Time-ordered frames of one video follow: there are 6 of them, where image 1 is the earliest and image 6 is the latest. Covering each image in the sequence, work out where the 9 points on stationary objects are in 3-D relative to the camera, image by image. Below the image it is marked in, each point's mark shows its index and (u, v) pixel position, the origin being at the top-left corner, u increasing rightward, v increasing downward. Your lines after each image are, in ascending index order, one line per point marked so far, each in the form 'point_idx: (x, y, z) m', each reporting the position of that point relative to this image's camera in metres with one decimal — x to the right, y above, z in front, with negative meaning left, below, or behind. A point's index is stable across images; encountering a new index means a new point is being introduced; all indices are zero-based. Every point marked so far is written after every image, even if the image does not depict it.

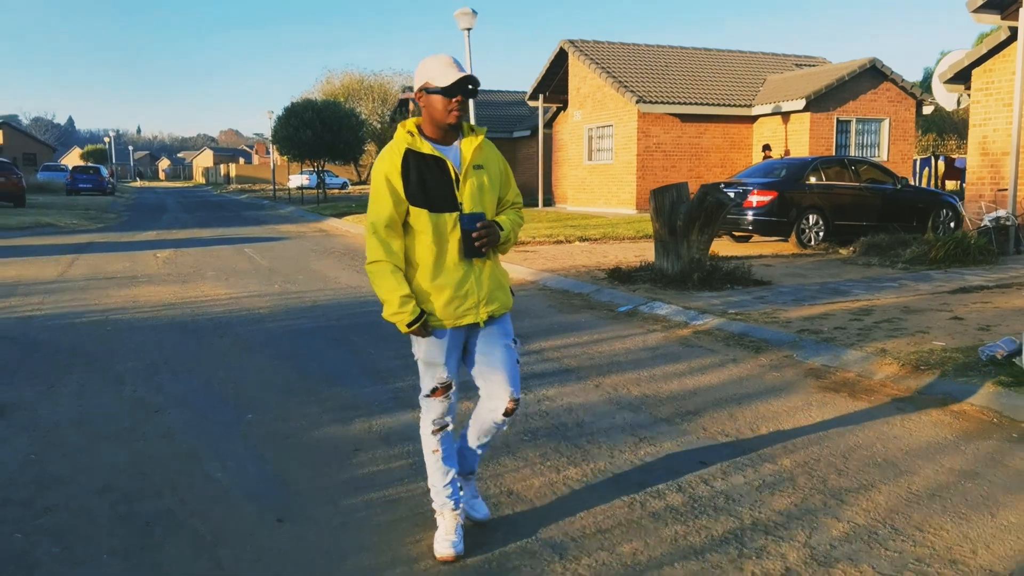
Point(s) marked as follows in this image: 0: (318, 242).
0: (-3.7, +0.9, +16.5) m
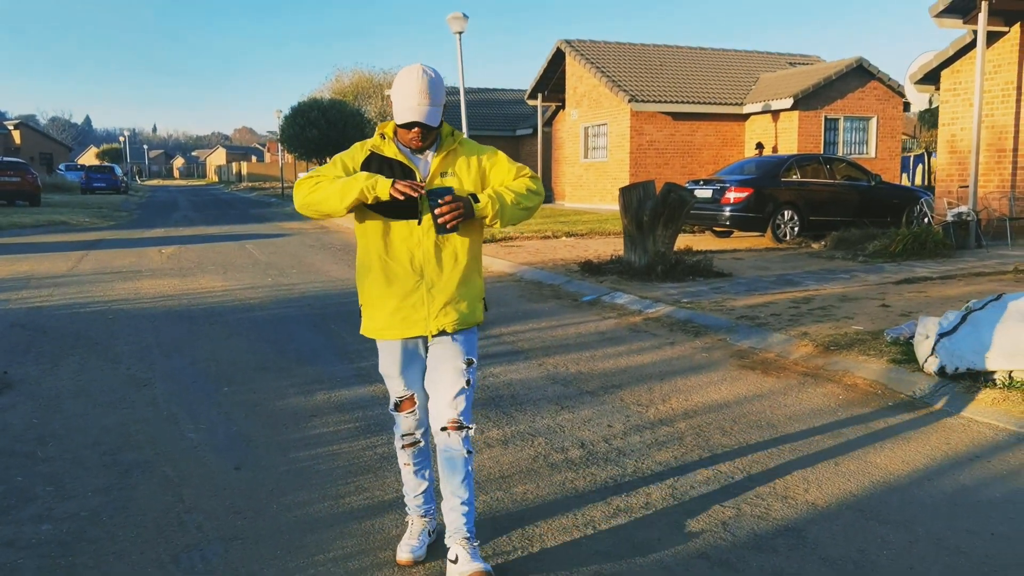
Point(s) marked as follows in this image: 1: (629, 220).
0: (-3.9, +1.0, +17.2) m
1: (+1.4, +0.8, +10.1) m
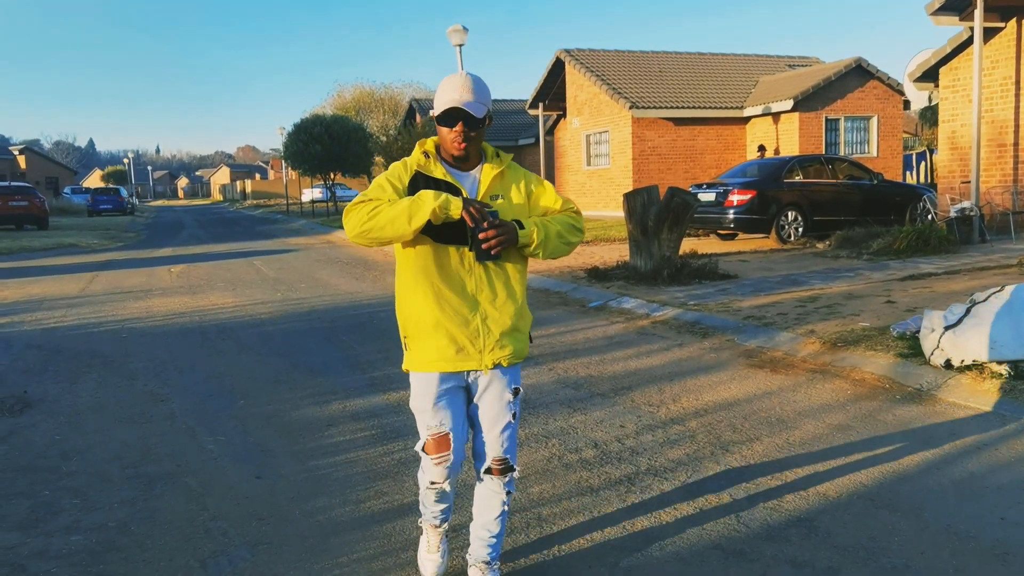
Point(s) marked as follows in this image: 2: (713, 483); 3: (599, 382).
0: (-3.8, +0.7, +17.3) m
1: (+1.4, +0.7, +10.2) m
2: (+0.9, -0.9, +3.9) m
3: (+0.6, -0.6, +5.8) m
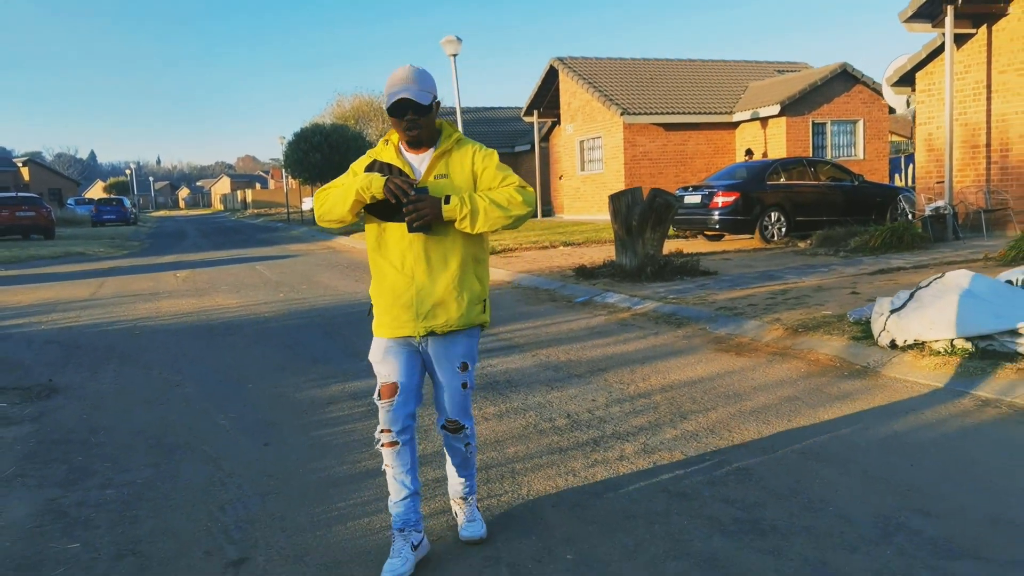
0: (-3.9, +0.6, +17.9) m
1: (+1.3, +0.8, +10.7) m
2: (+0.8, -0.8, +4.4) m
3: (+0.5, -0.6, +6.3) m
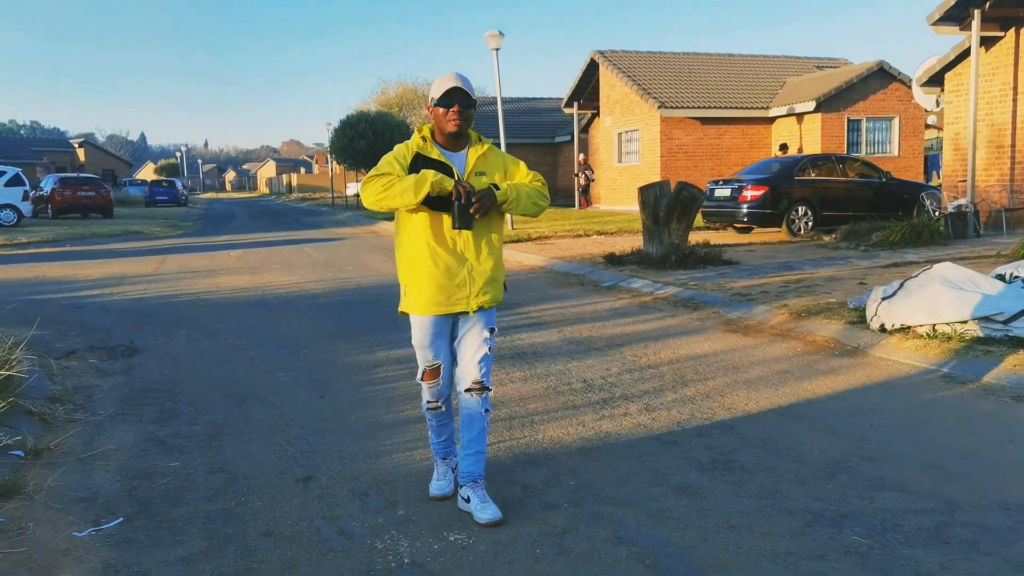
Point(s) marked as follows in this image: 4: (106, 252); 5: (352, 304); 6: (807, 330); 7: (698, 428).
0: (-3.1, +1.0, +18.7) m
1: (+1.8, +1.0, +11.4) m
2: (+0.9, -0.7, +5.1) m
3: (+0.7, -0.4, +7.0) m
4: (-8.3, +0.7, +17.5) m
5: (-1.8, -0.2, +9.5) m
6: (+2.4, -0.3, +6.9) m
7: (+1.0, -0.7, +4.6) m
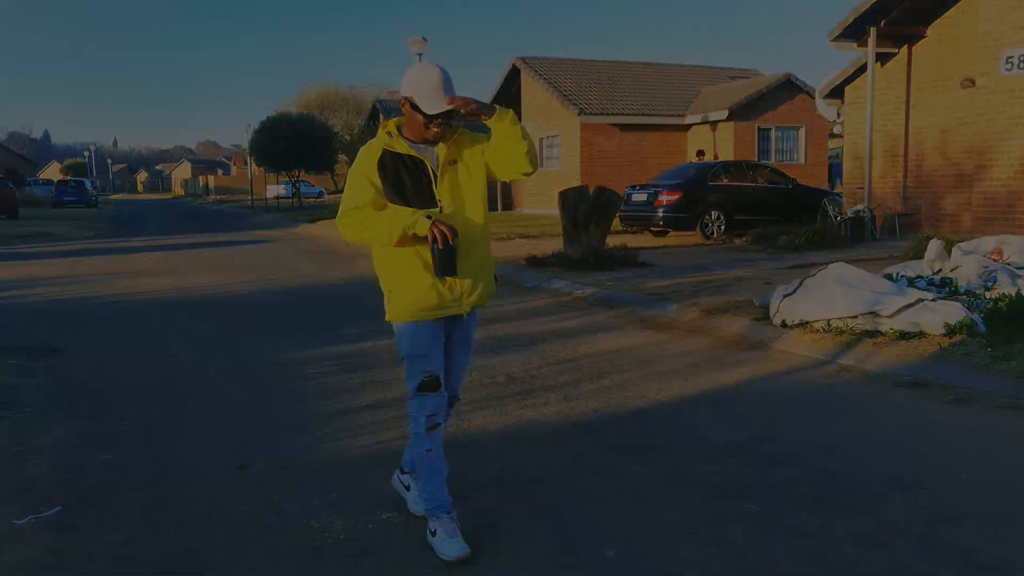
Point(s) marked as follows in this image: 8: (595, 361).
0: (-4.8, +1.0, +18.7) m
1: (+0.7, +0.9, +11.8) m
2: (+0.5, -0.7, +5.4) m
3: (+0.1, -0.4, +7.3) m
4: (-9.8, +0.7, +17.0) m
5: (-2.6, -0.2, +9.6) m
6: (+1.7, -0.3, +7.4) m
7: (+0.6, -0.7, +4.9) m
8: (+0.6, -0.5, +6.3) m
